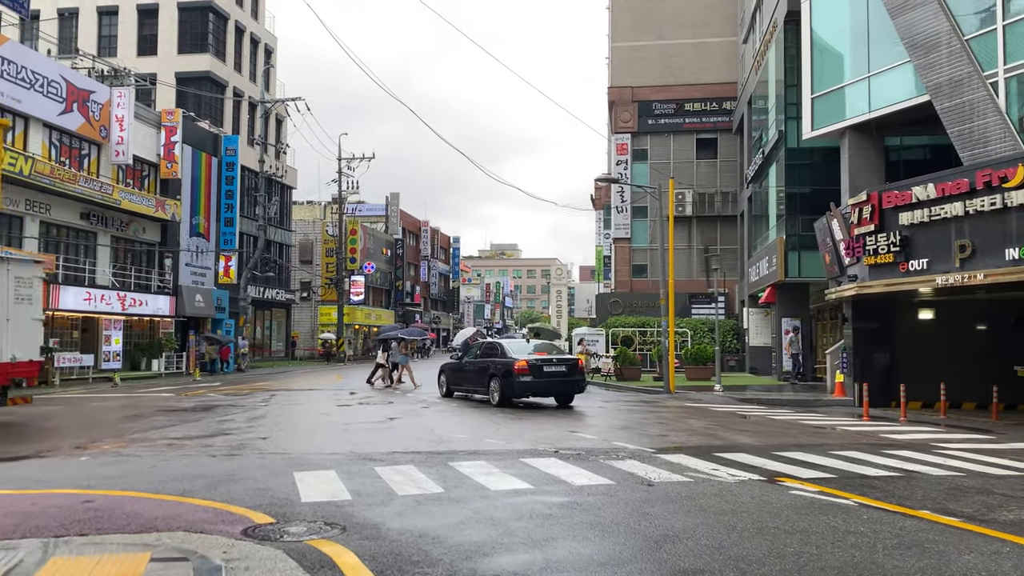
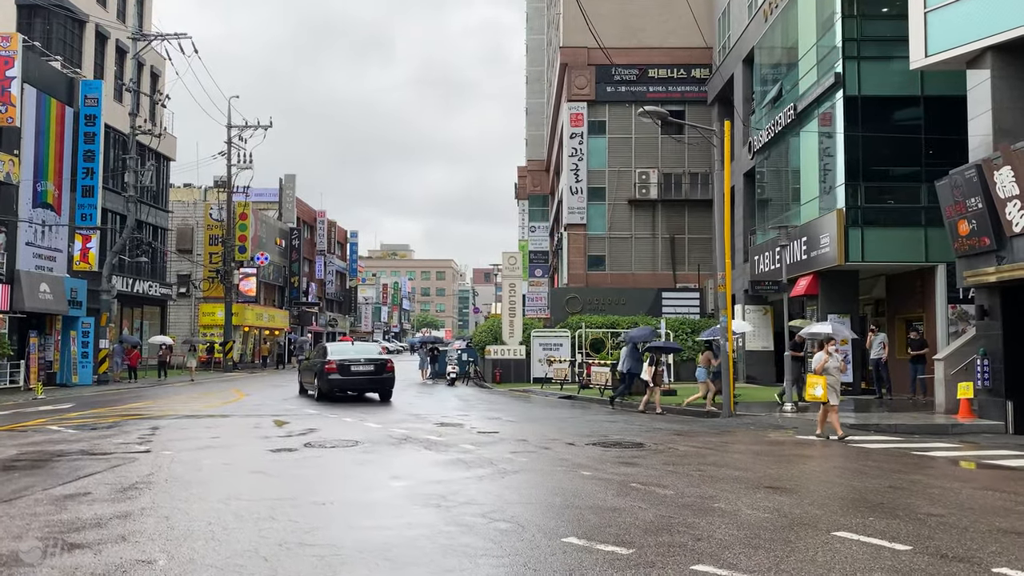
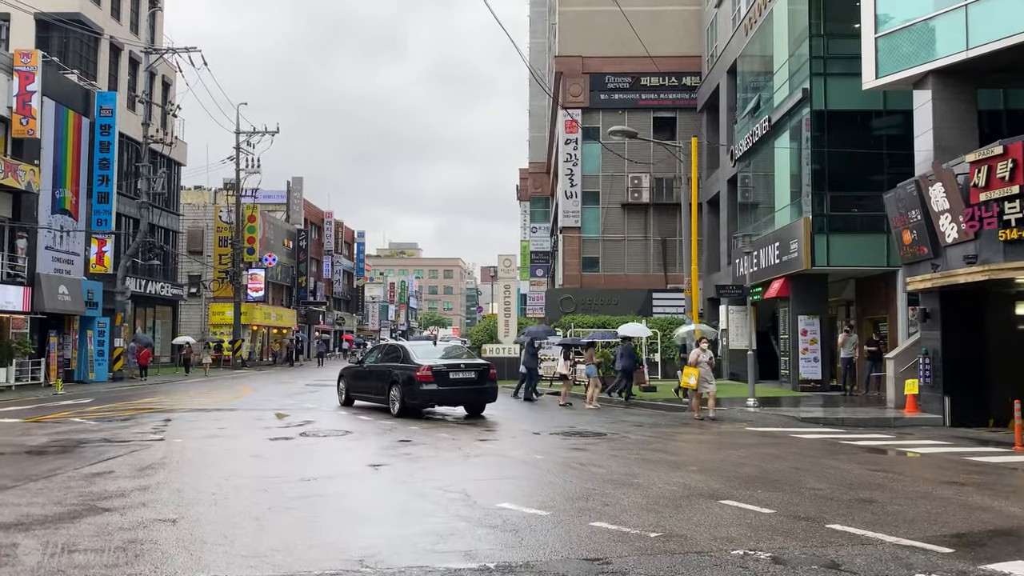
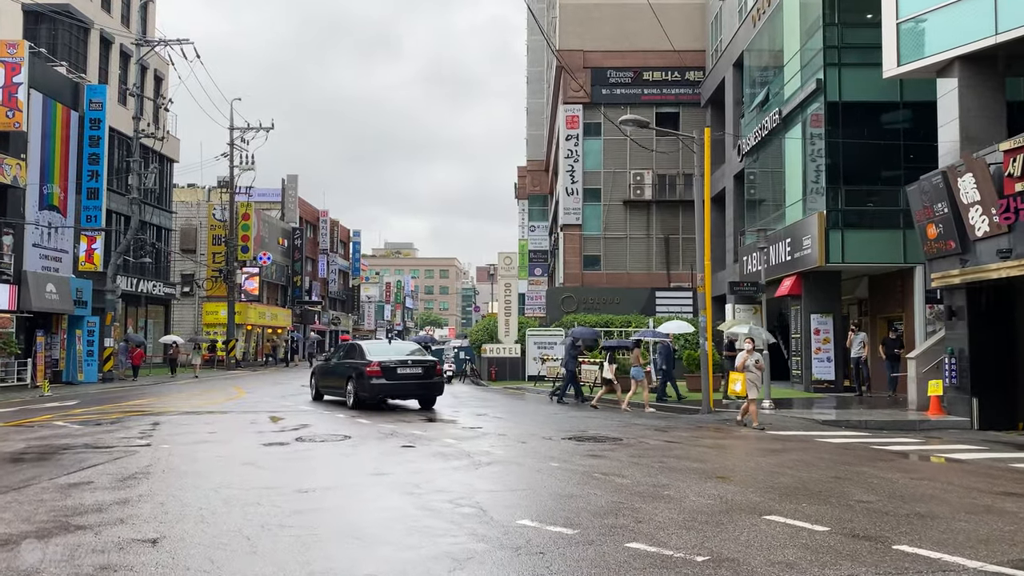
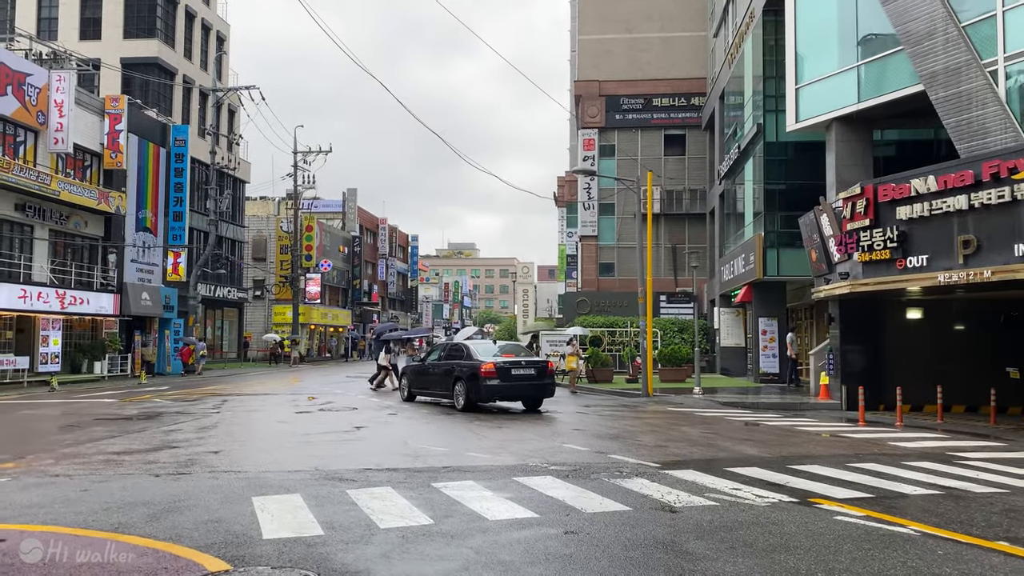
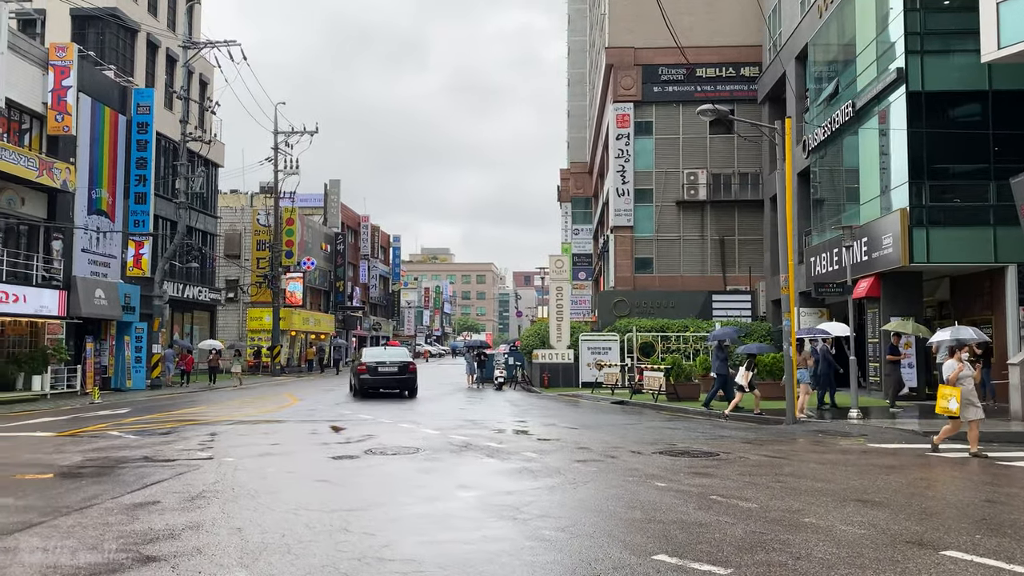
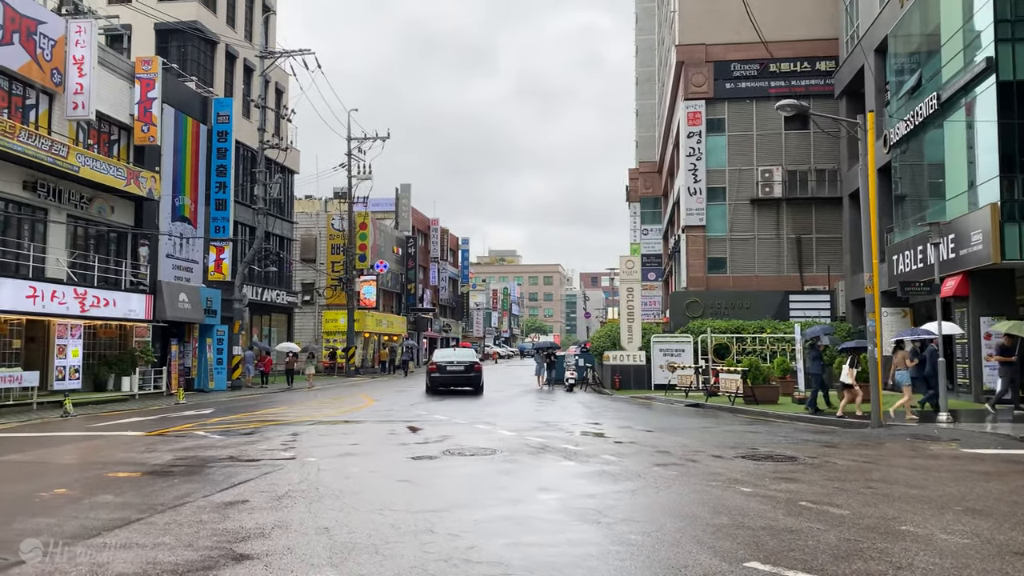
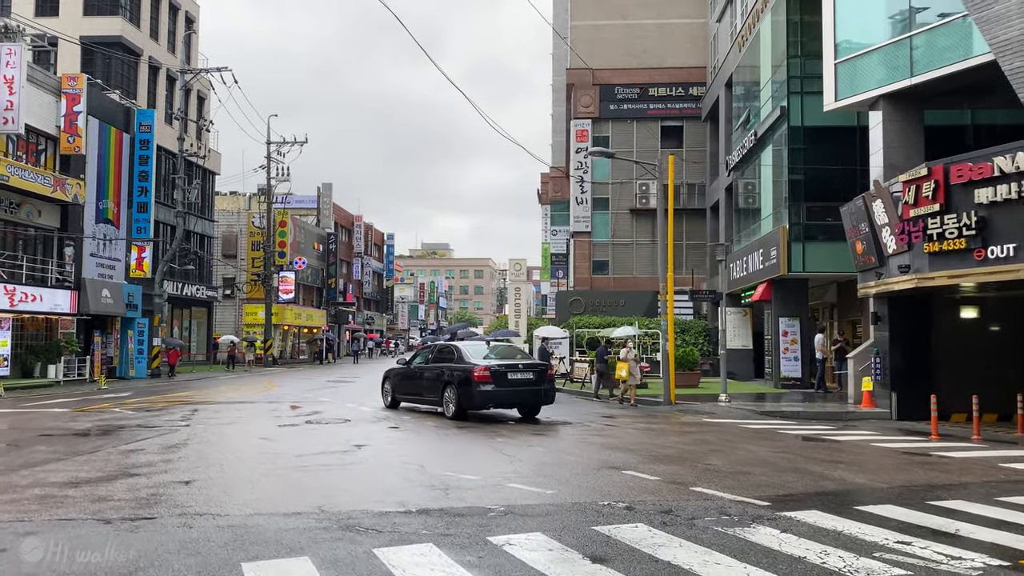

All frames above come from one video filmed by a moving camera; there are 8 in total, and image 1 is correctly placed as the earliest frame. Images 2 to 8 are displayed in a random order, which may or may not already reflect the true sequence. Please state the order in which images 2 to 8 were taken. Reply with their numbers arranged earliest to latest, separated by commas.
5, 8, 3, 4, 2, 6, 7
